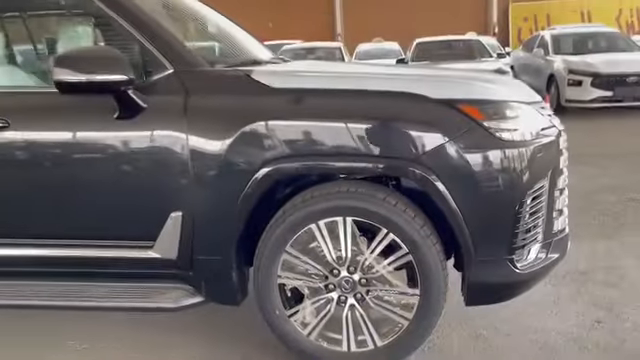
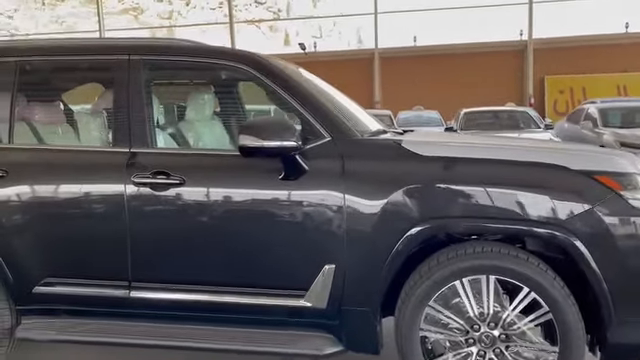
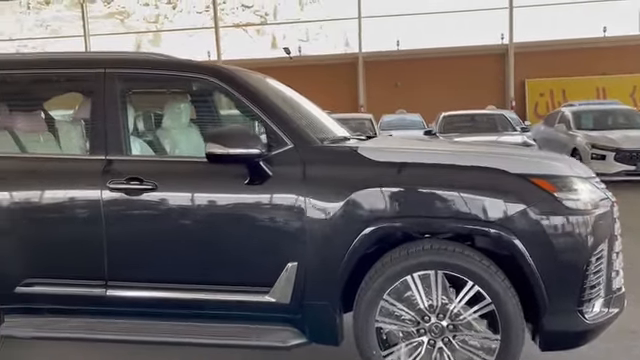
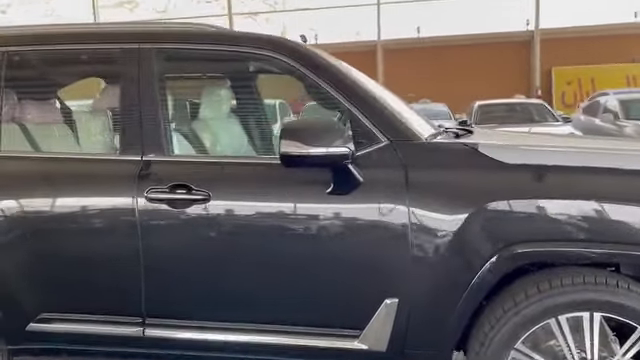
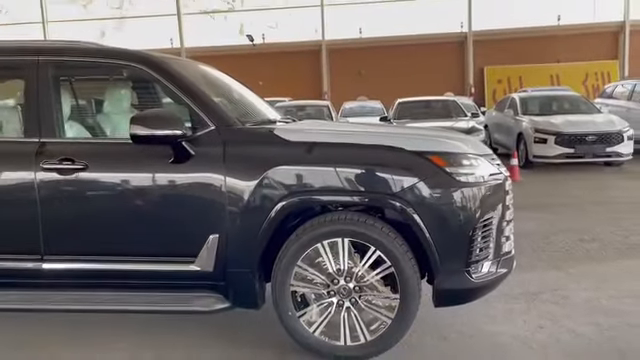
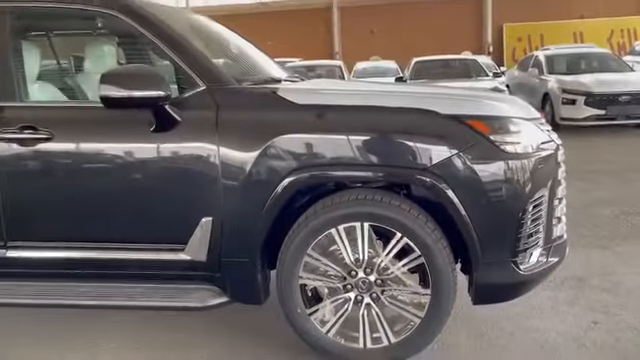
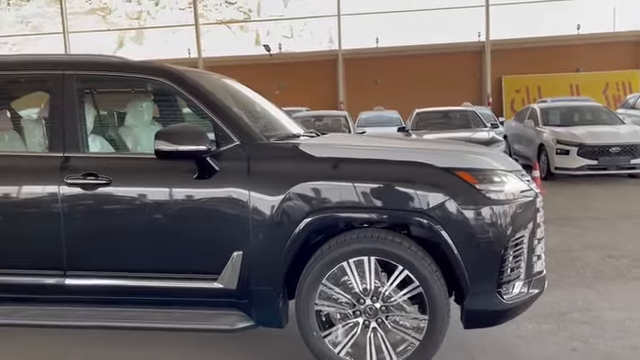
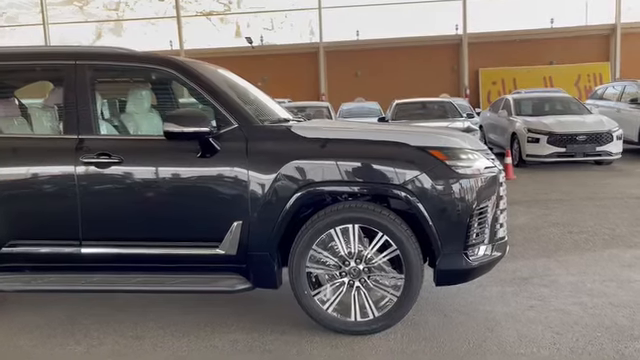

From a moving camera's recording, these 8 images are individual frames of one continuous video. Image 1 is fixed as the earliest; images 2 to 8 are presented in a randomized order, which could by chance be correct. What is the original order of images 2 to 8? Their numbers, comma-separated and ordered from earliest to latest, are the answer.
6, 5, 8, 7, 3, 2, 4
